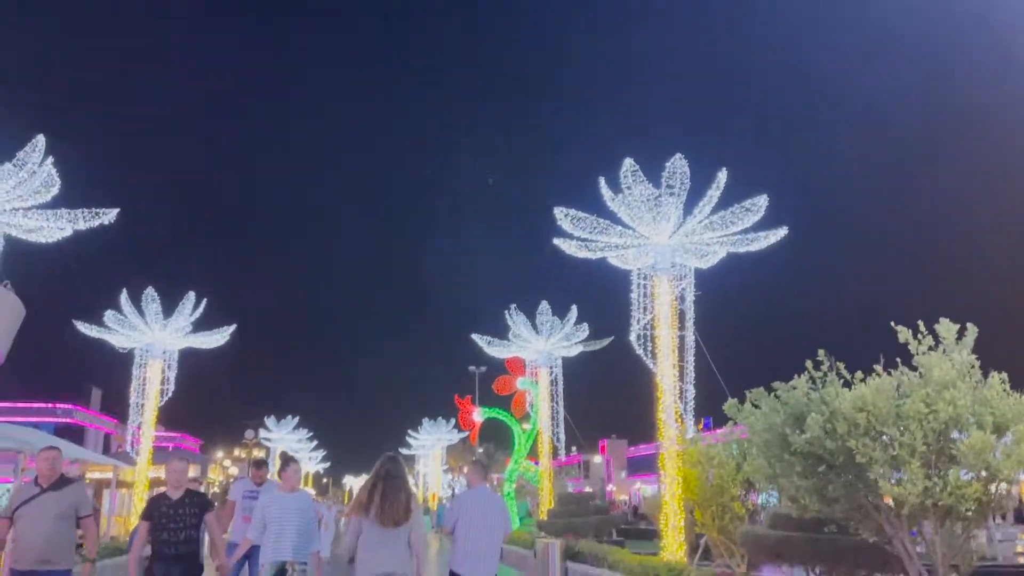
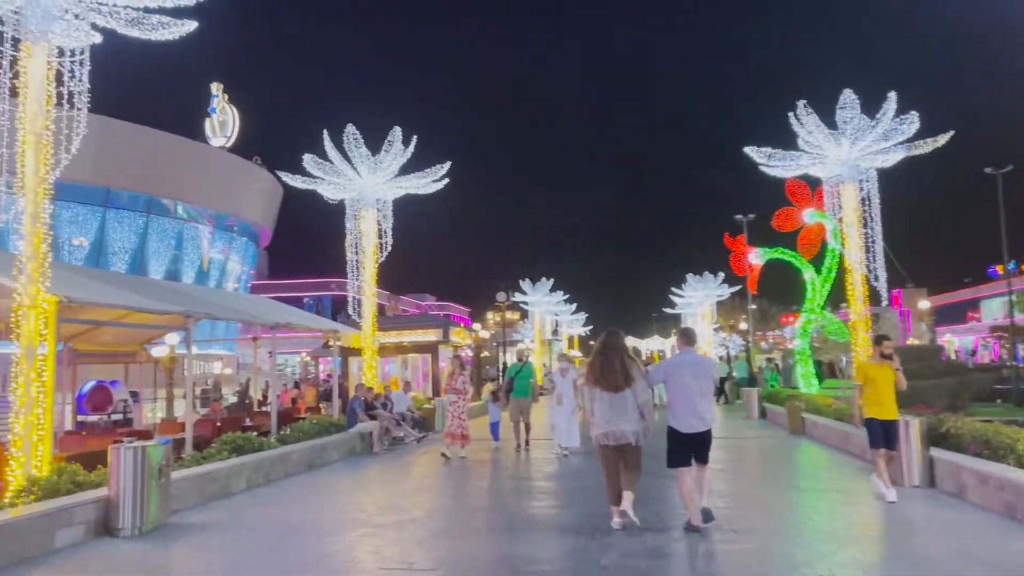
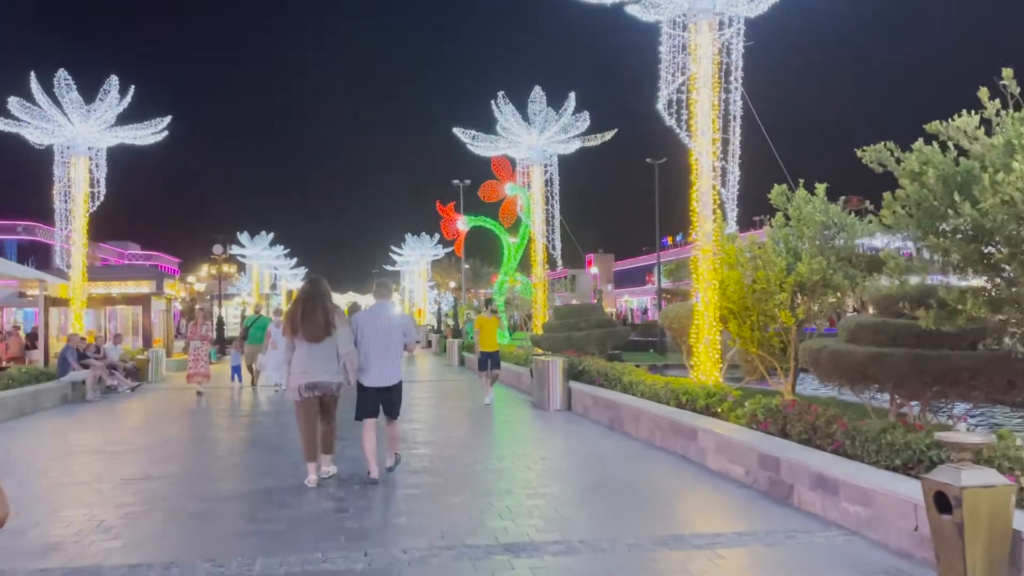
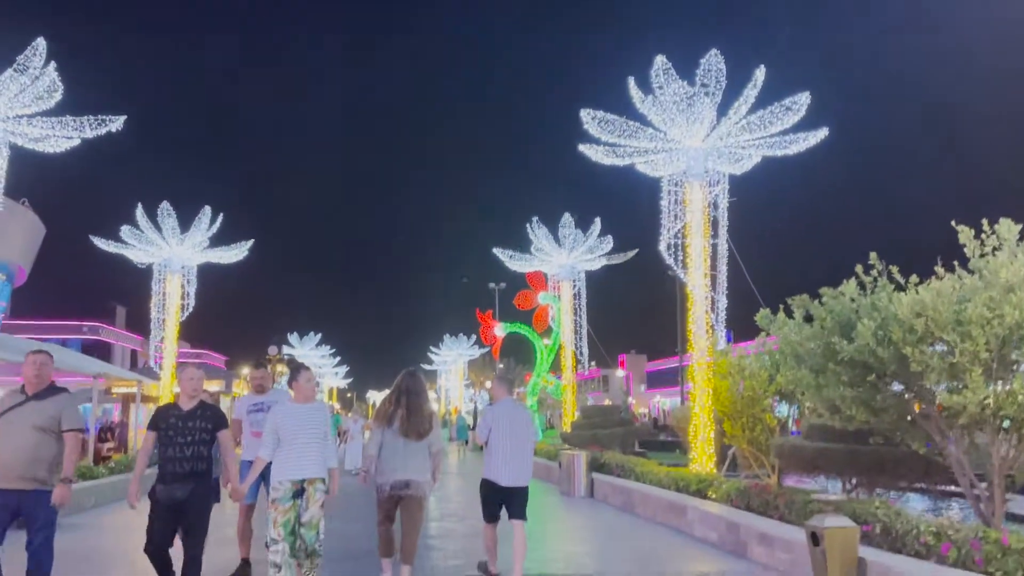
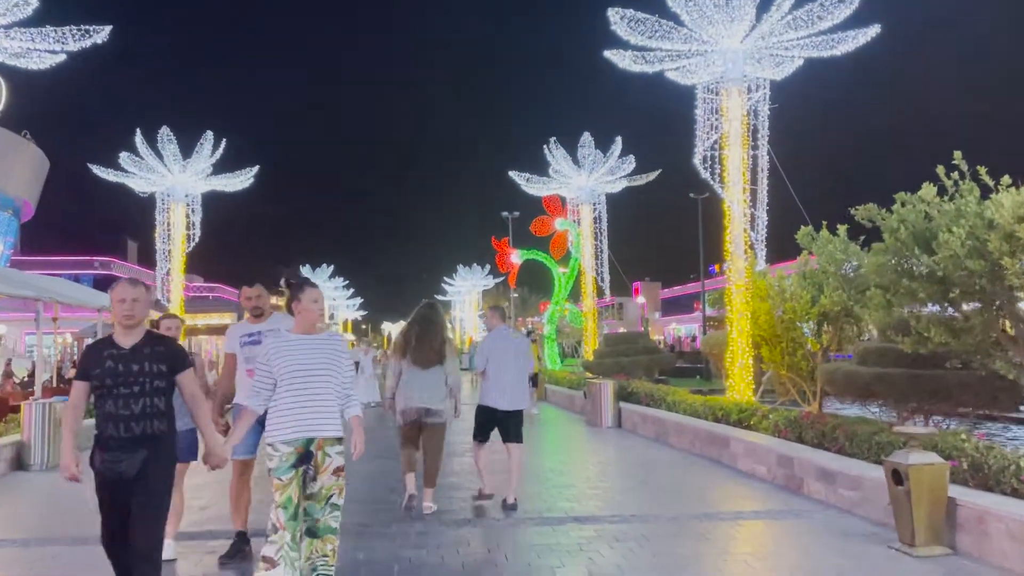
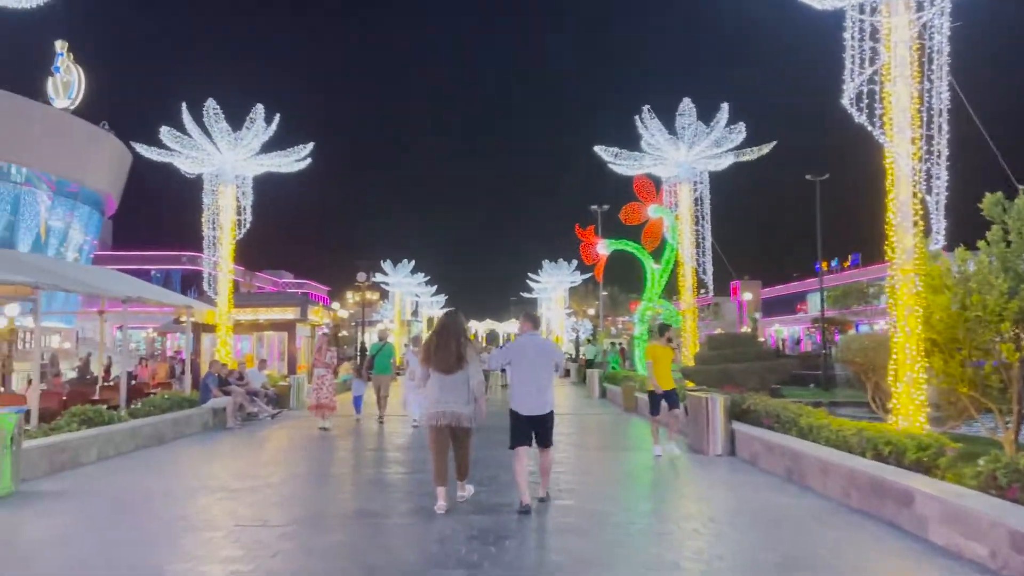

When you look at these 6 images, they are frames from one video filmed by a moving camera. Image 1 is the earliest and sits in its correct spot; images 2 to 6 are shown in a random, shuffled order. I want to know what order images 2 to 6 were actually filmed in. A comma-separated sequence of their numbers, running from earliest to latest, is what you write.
4, 5, 3, 6, 2
